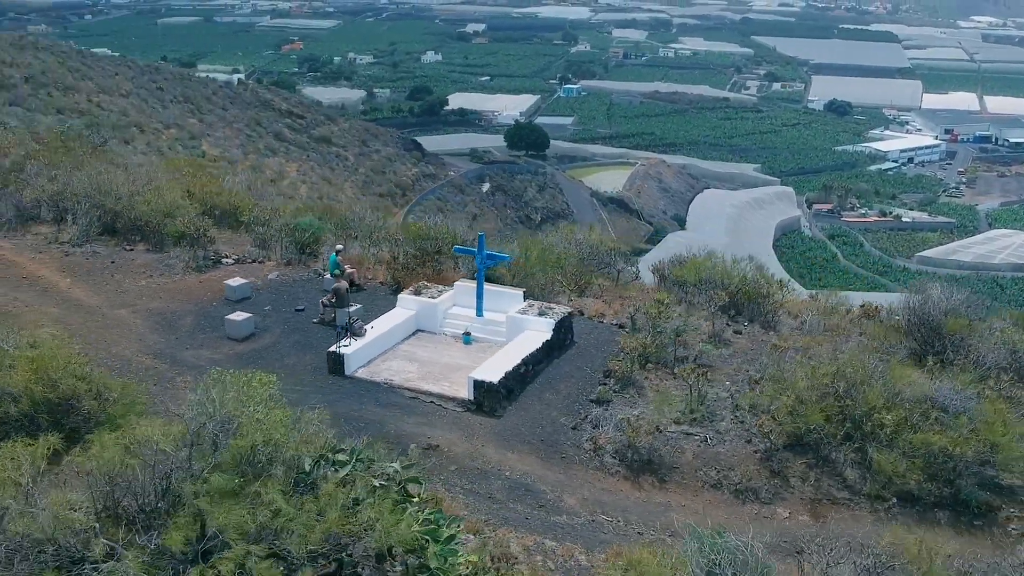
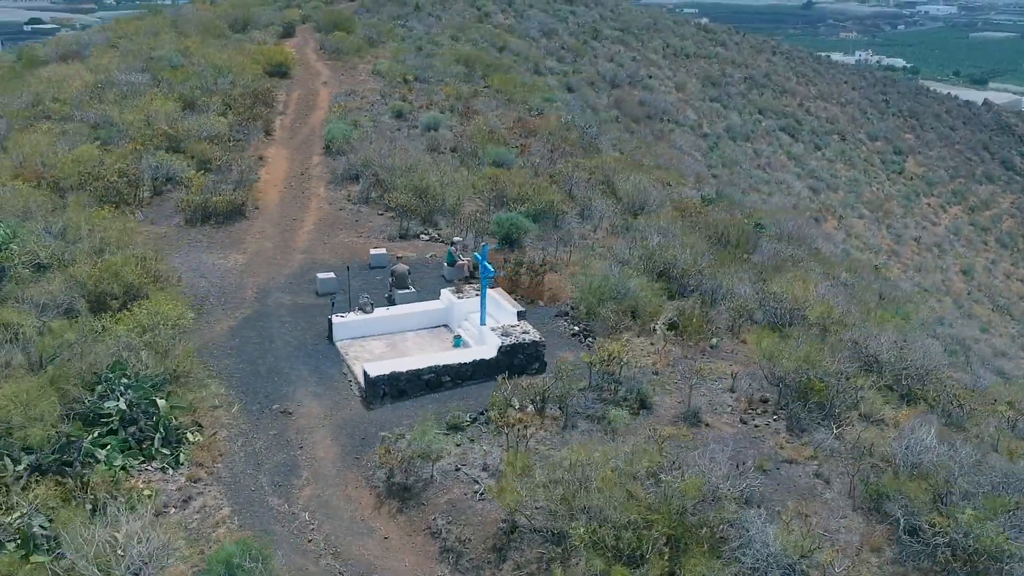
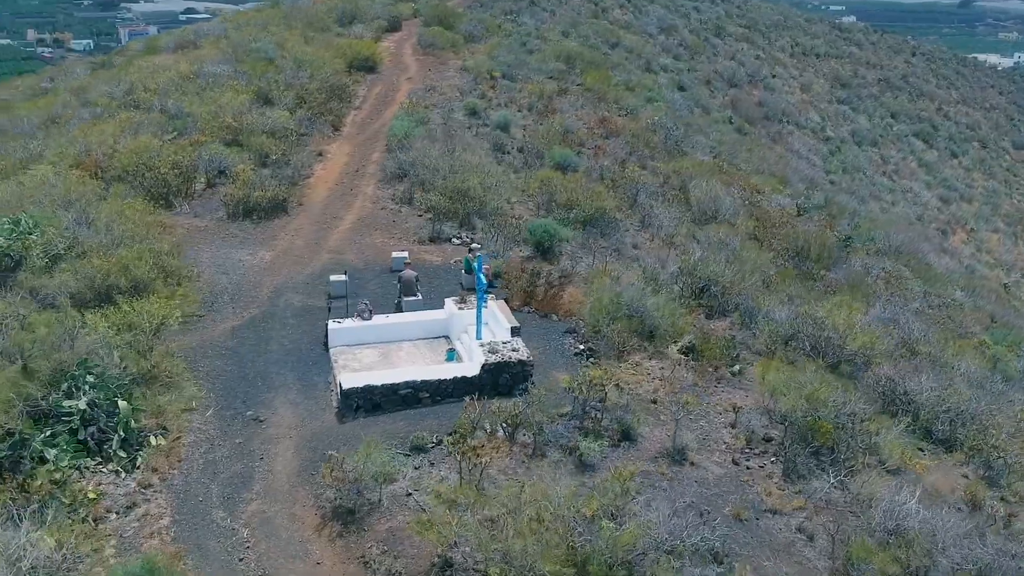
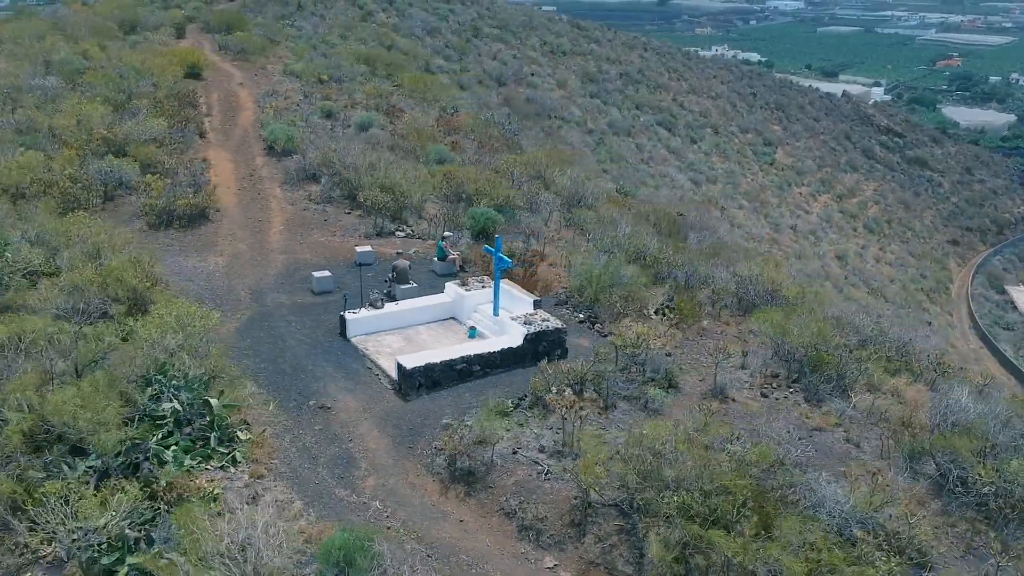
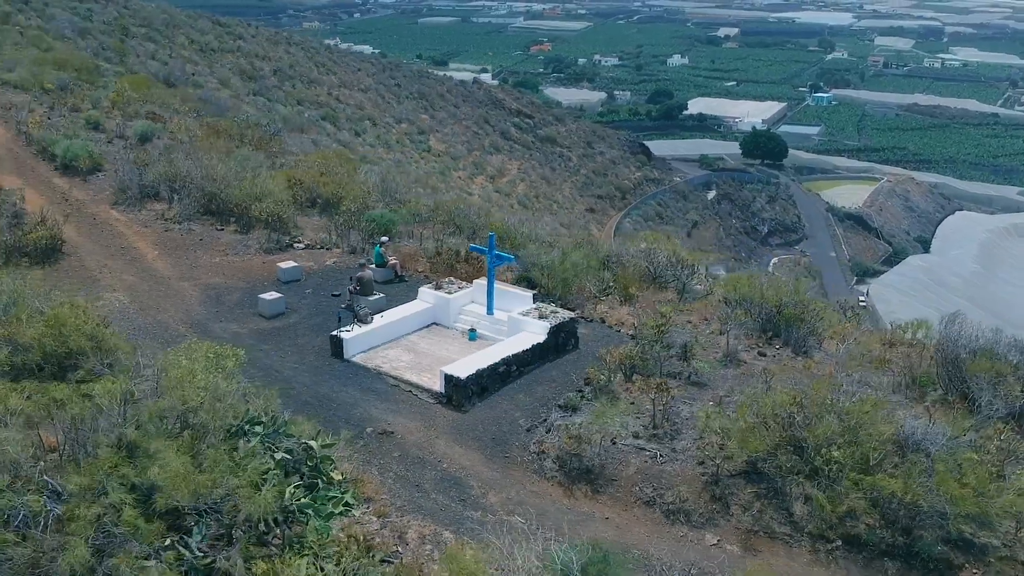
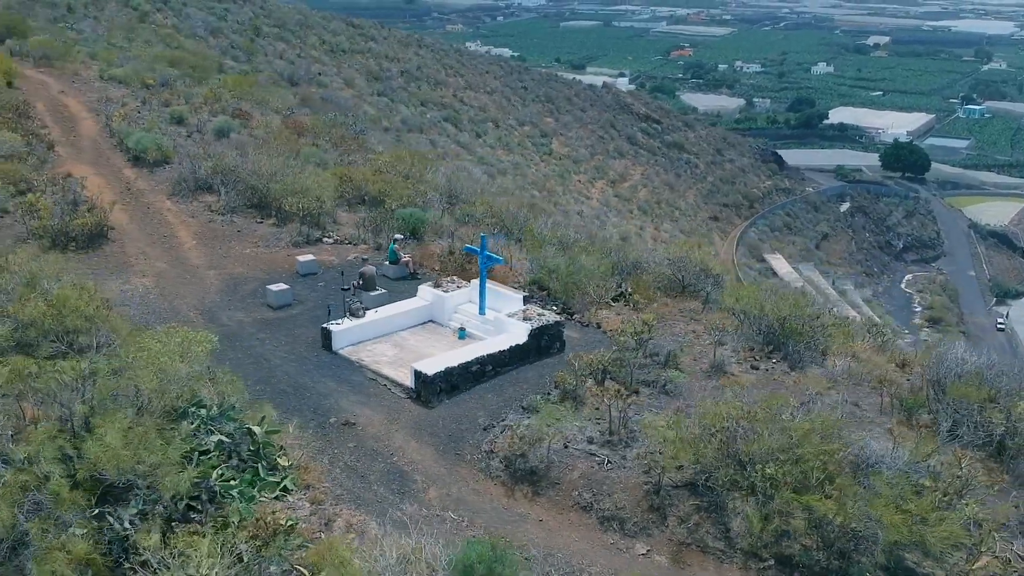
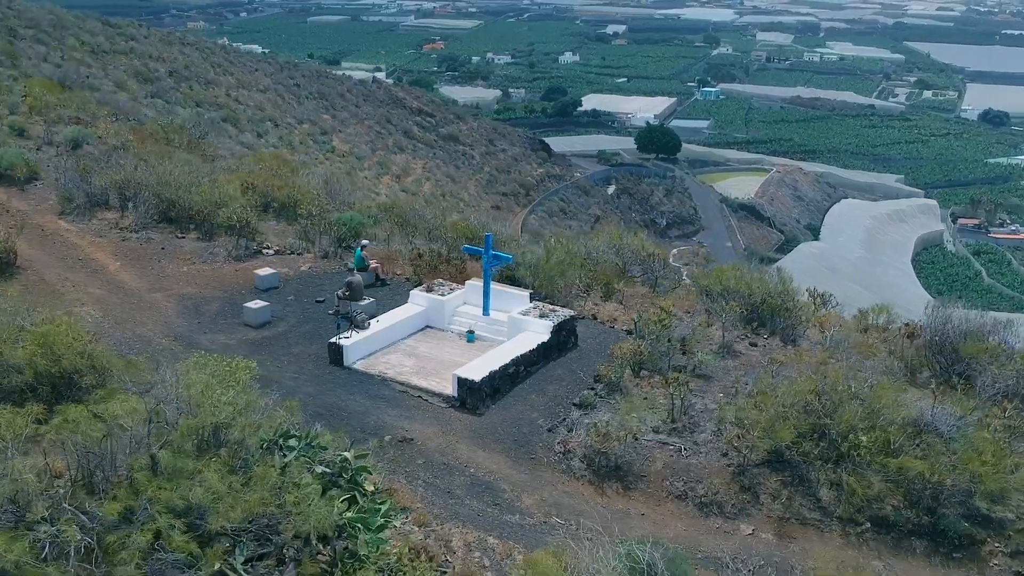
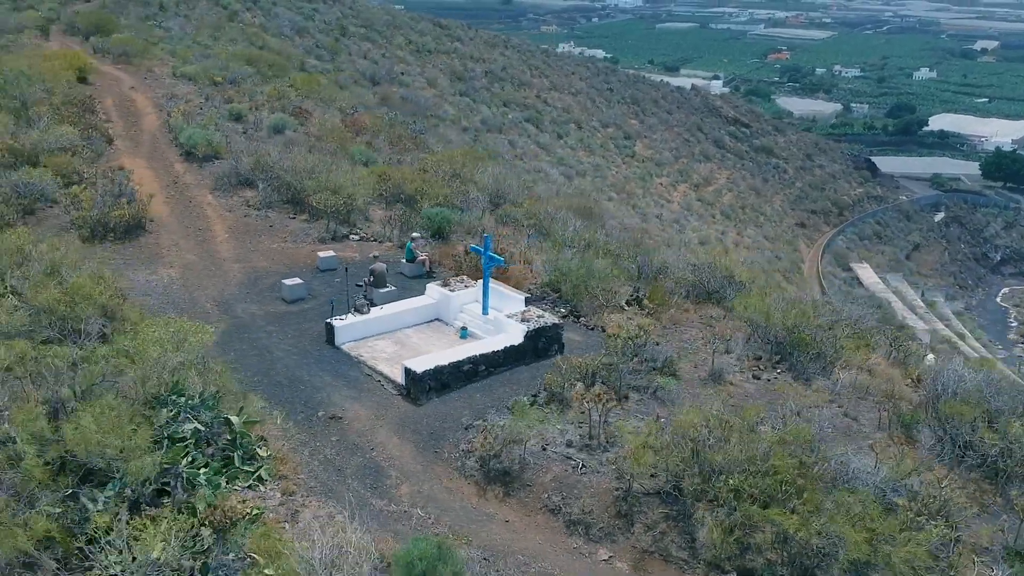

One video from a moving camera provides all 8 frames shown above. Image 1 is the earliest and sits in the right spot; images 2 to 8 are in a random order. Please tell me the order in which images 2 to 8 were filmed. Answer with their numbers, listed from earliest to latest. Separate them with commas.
7, 5, 6, 8, 4, 2, 3
